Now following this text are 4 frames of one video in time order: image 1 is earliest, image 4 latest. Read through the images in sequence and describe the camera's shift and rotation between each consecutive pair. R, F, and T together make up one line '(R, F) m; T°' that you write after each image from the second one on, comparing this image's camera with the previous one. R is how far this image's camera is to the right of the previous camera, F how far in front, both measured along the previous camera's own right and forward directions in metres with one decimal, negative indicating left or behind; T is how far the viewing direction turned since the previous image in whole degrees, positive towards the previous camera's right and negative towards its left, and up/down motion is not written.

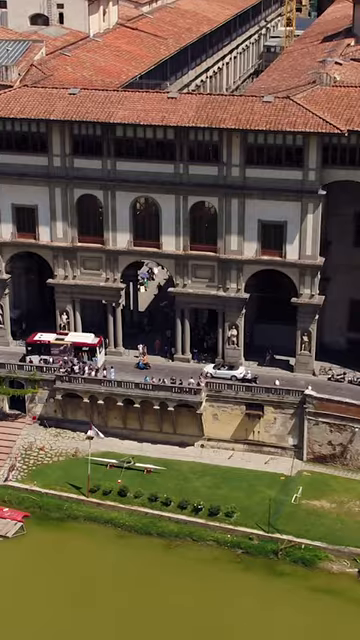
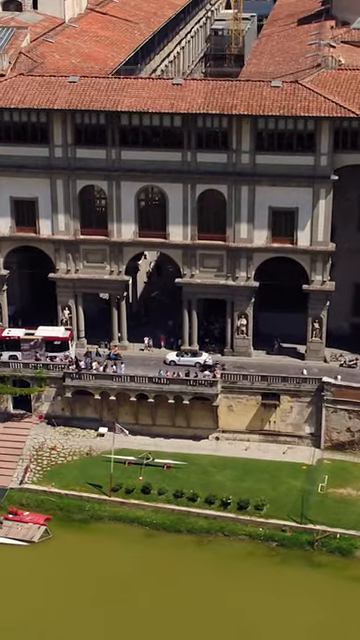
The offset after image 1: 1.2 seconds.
(-7.6, +2.0) m; +5°
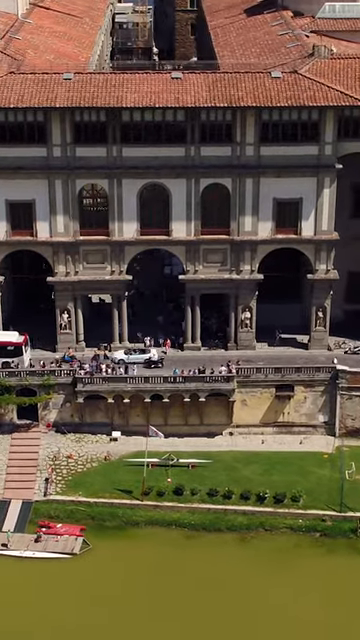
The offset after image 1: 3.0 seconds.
(-12.0, +1.9) m; +8°
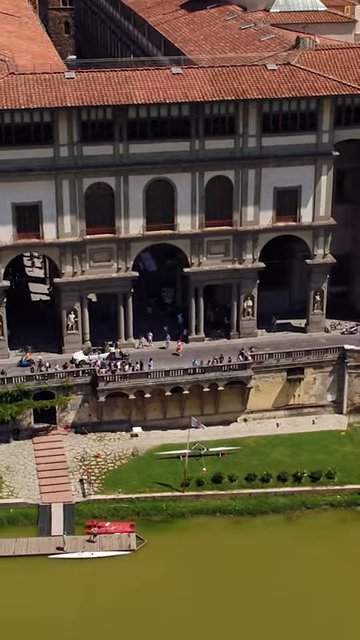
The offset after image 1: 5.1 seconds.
(-14.2, +0.1) m; +9°
